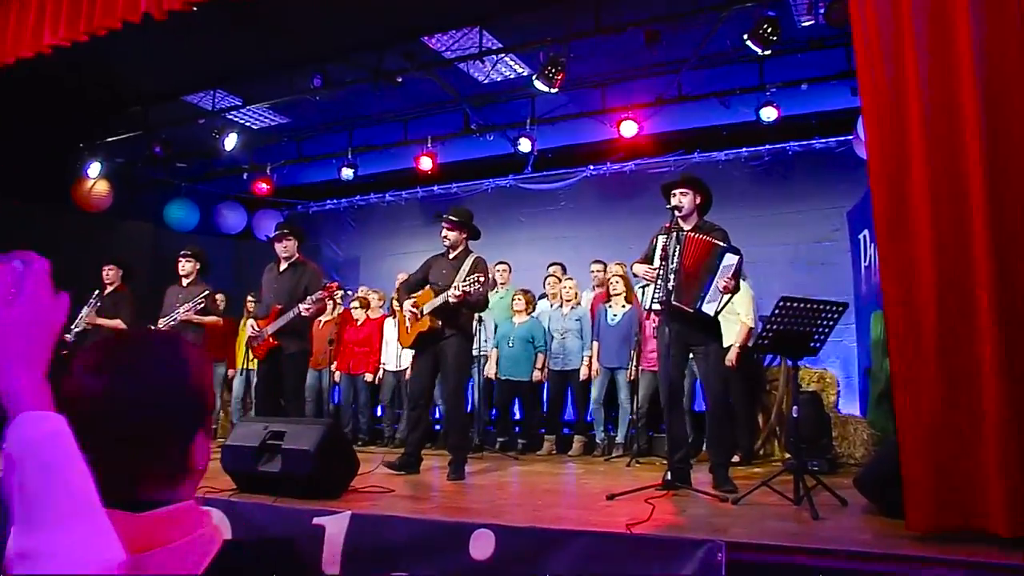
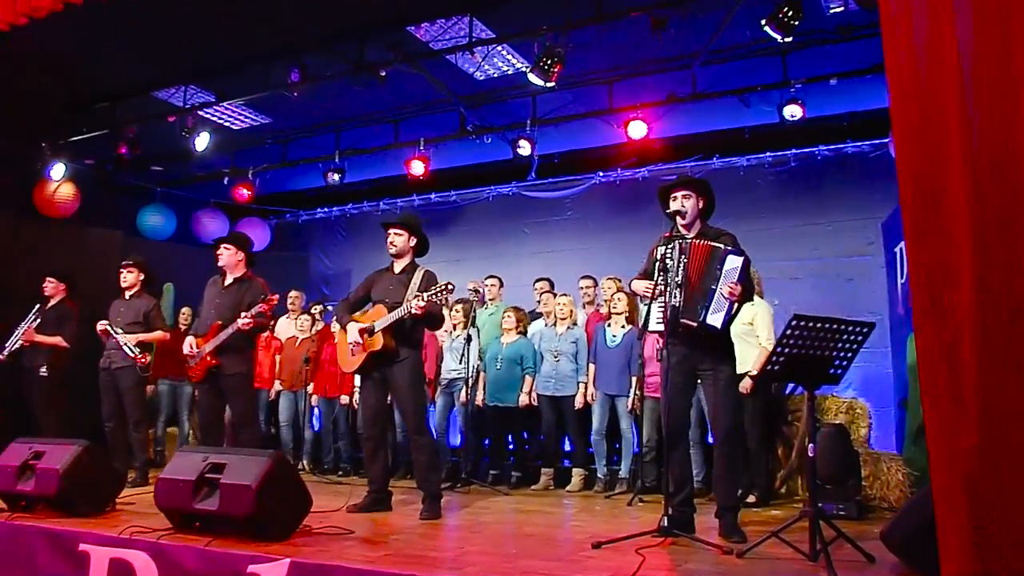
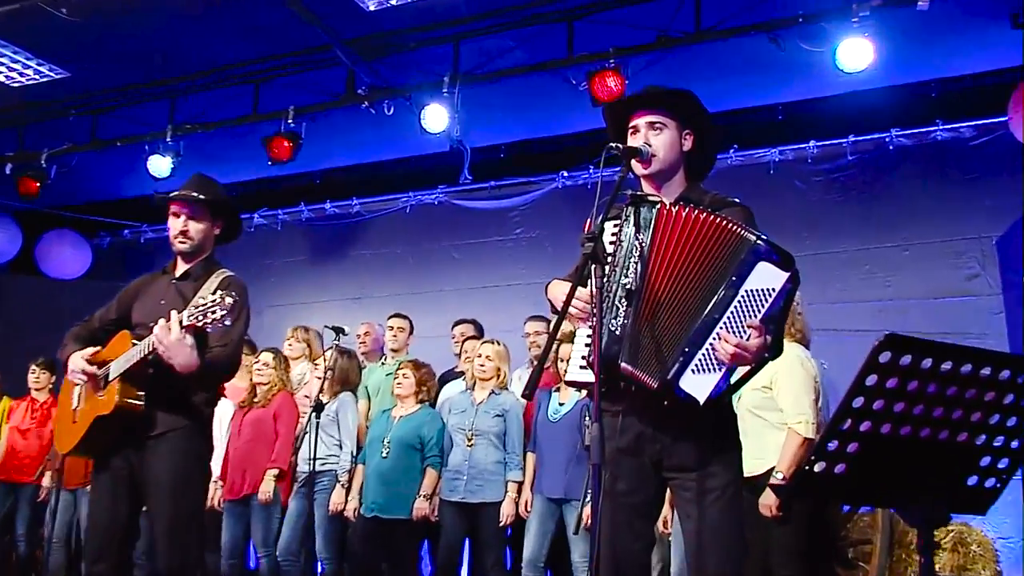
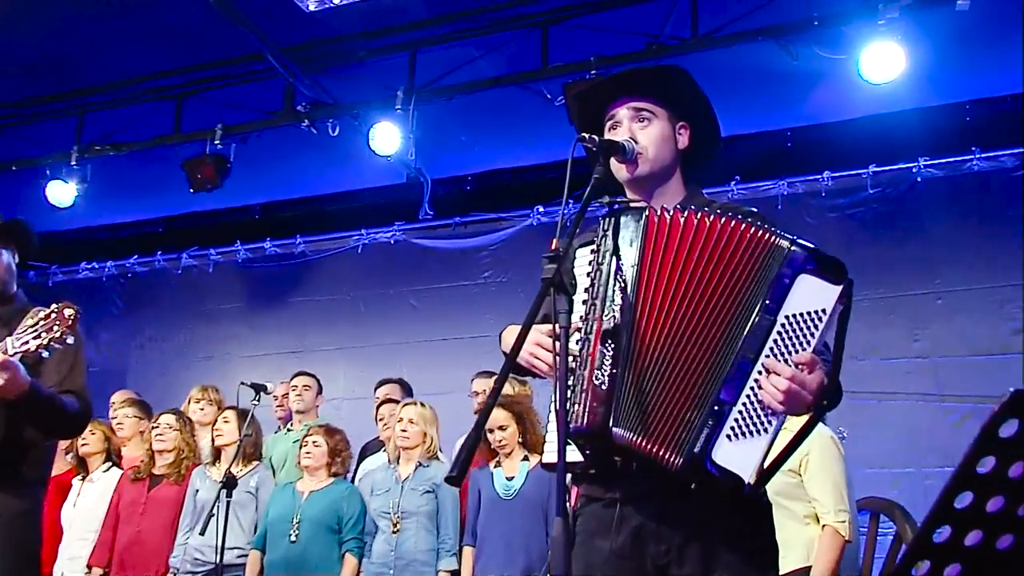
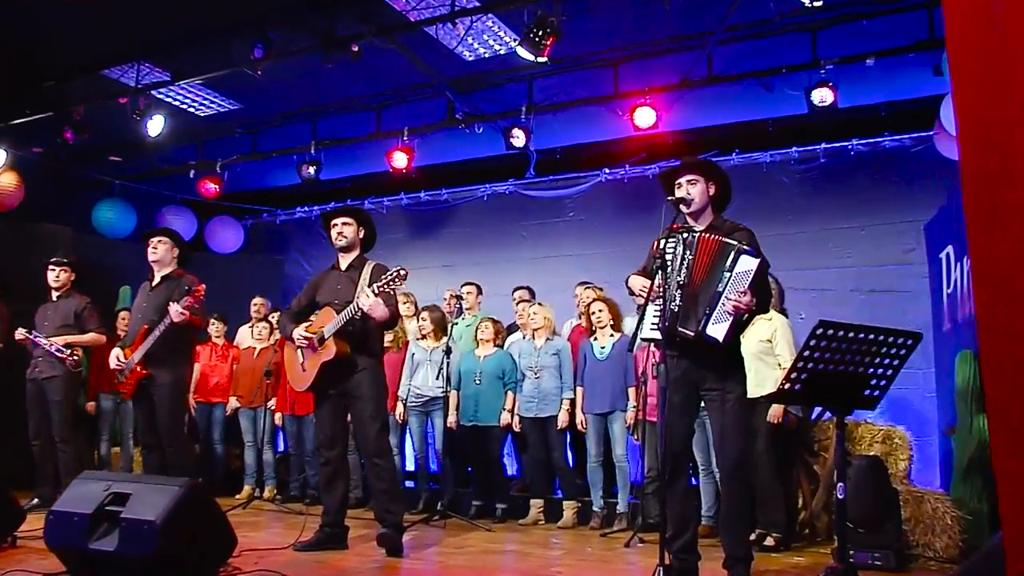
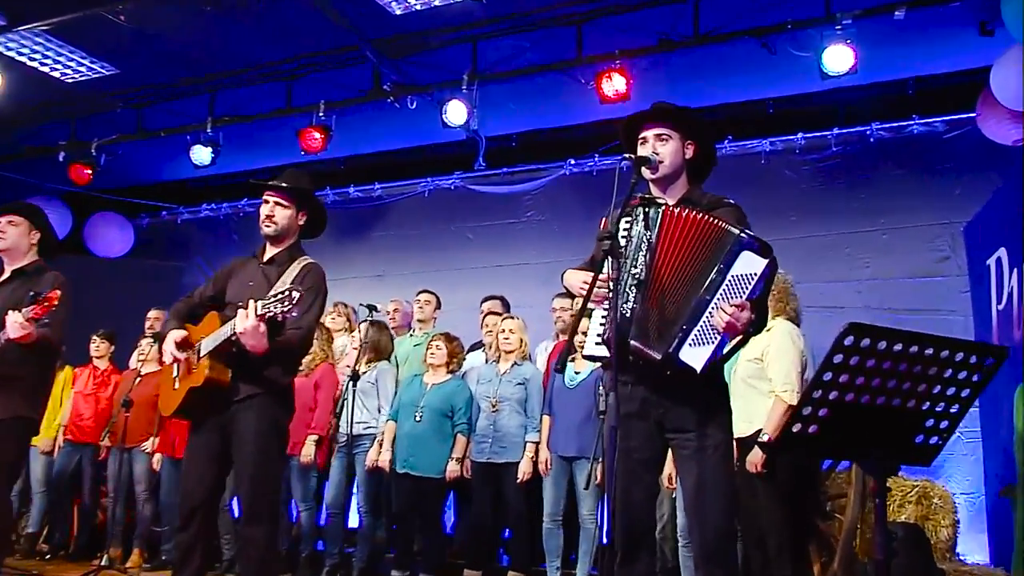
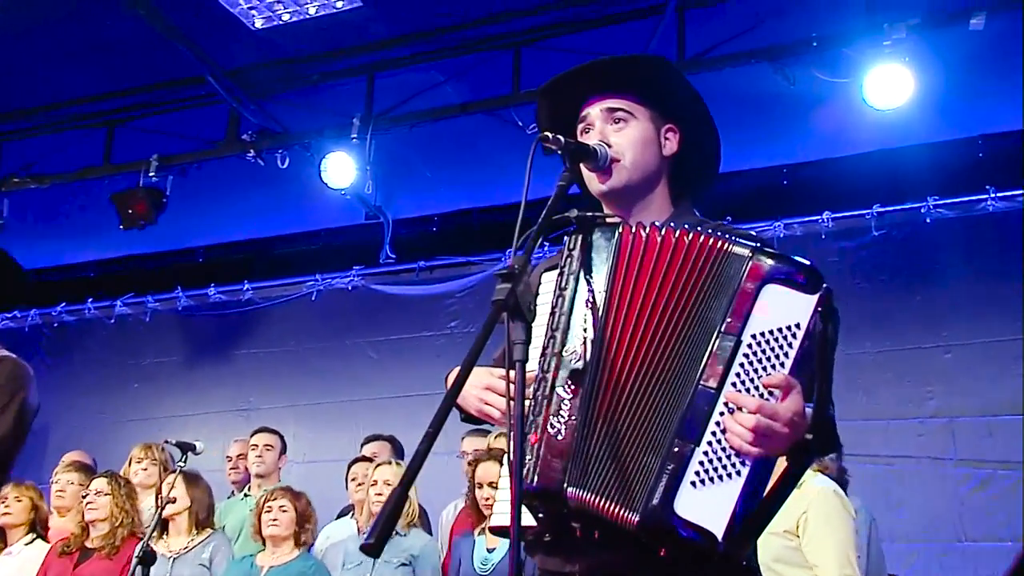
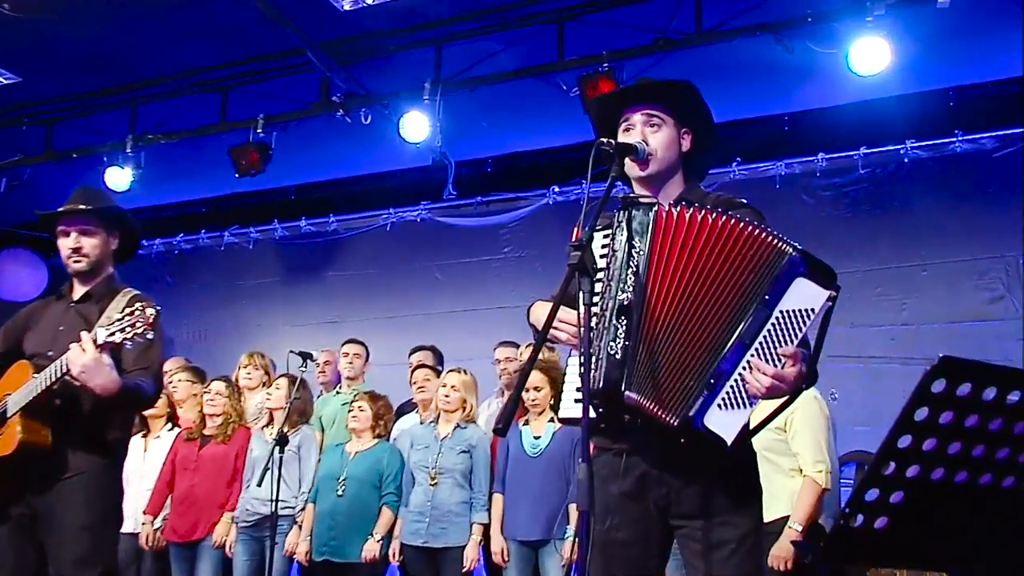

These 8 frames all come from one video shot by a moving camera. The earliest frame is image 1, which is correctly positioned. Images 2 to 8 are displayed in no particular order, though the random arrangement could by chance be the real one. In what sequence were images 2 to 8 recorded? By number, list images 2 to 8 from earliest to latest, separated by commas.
2, 5, 6, 3, 8, 4, 7
